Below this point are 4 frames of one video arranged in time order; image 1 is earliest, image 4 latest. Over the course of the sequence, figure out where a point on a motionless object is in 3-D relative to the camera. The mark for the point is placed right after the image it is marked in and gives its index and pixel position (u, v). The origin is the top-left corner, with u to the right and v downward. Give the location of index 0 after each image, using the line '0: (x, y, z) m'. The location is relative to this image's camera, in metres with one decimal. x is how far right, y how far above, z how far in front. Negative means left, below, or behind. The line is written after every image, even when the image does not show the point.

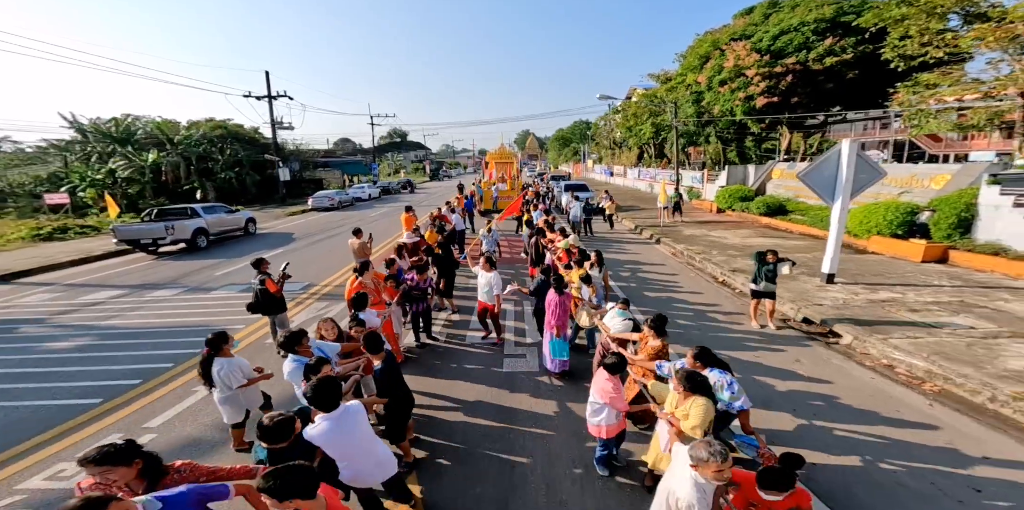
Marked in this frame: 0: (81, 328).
0: (-7.5, -1.3, +7.2) m
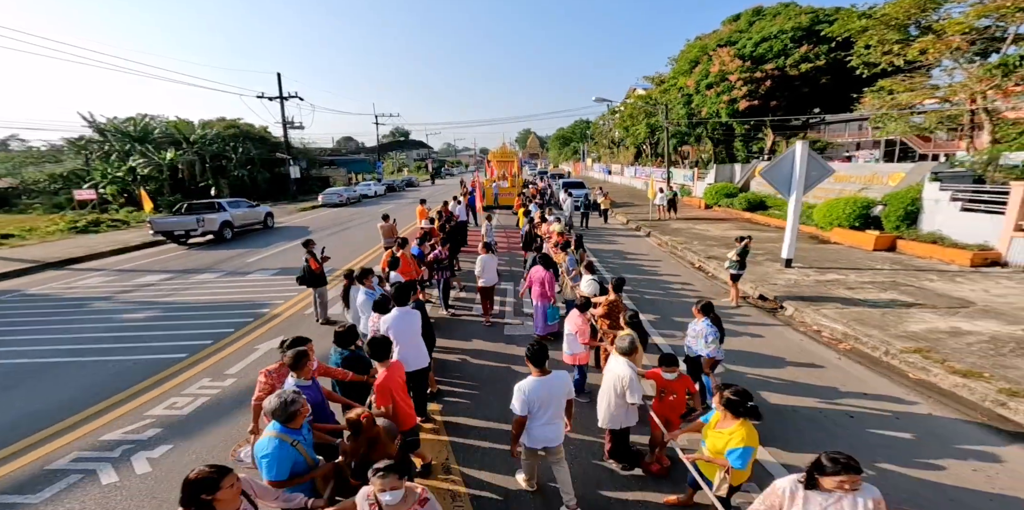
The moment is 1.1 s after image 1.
0: (-7.5, -1.1, +8.5) m
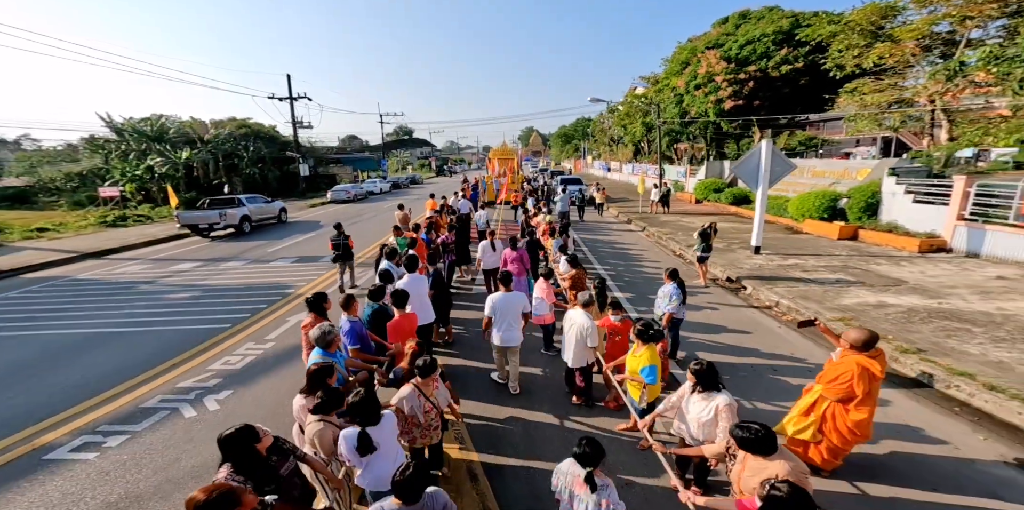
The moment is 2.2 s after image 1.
0: (-7.6, -0.8, +9.6) m
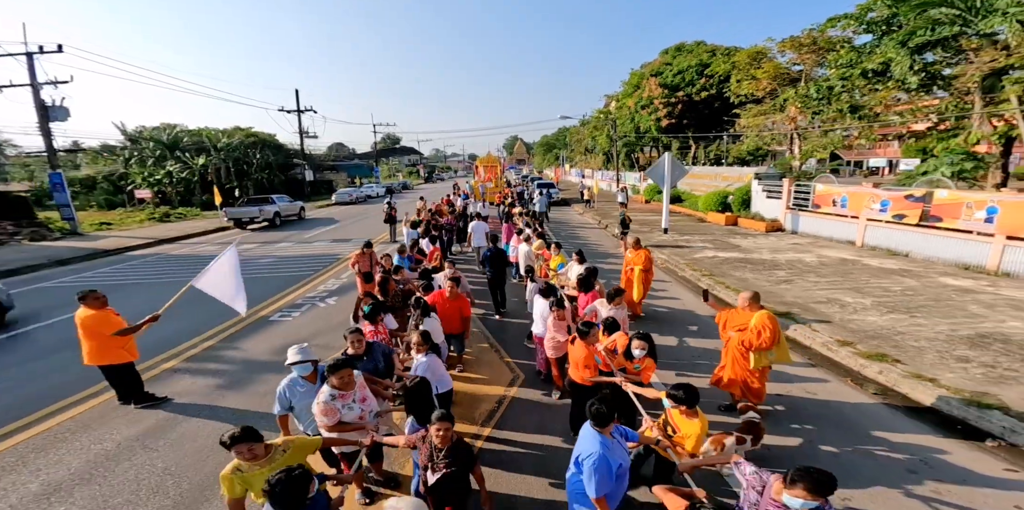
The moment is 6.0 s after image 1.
0: (-8.3, -0.1, +13.6) m
